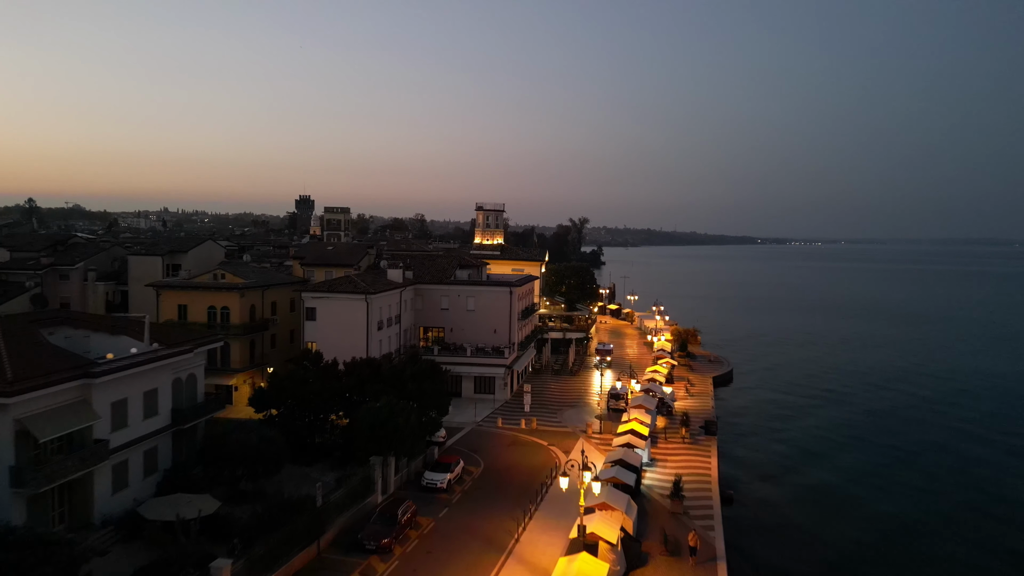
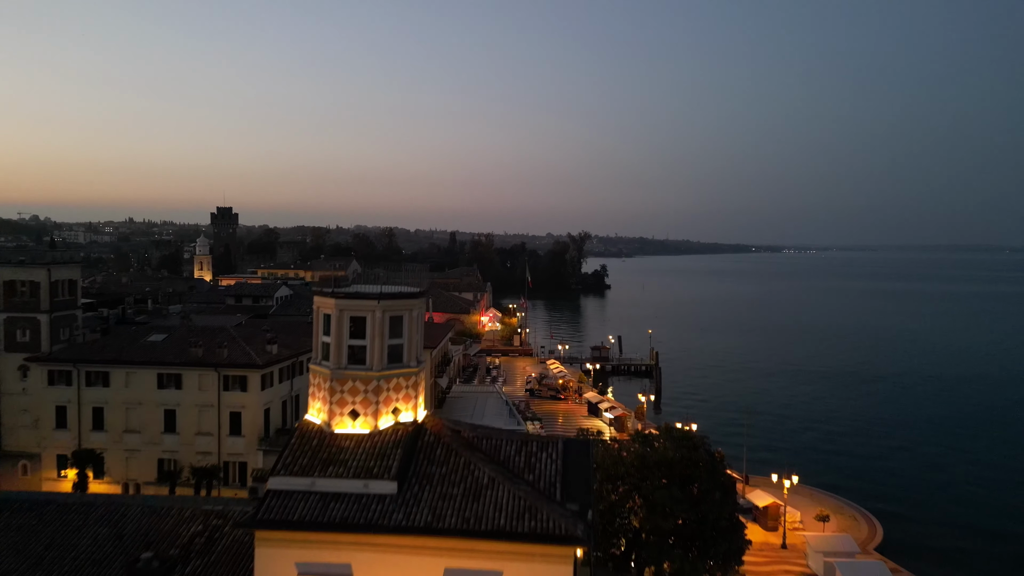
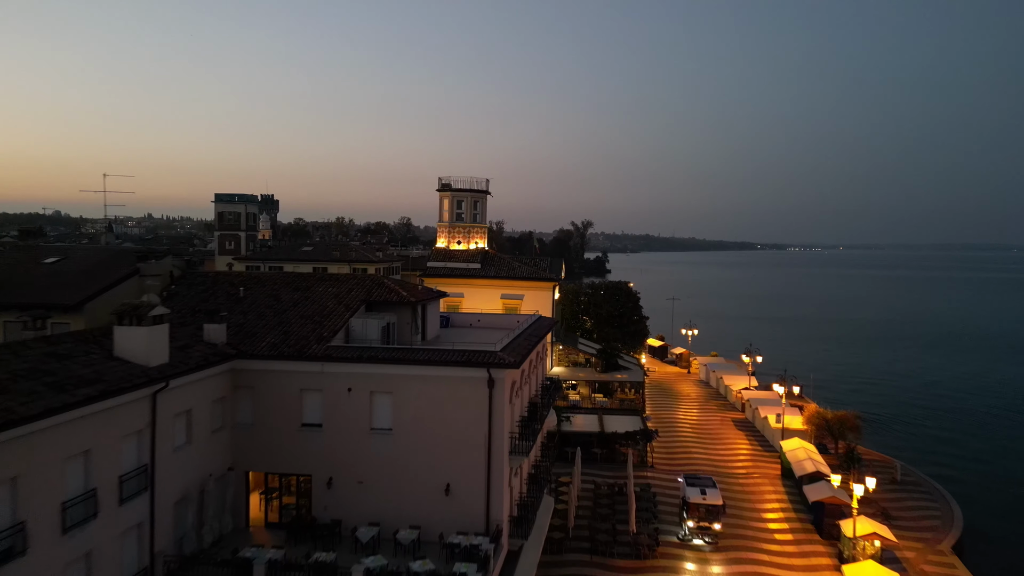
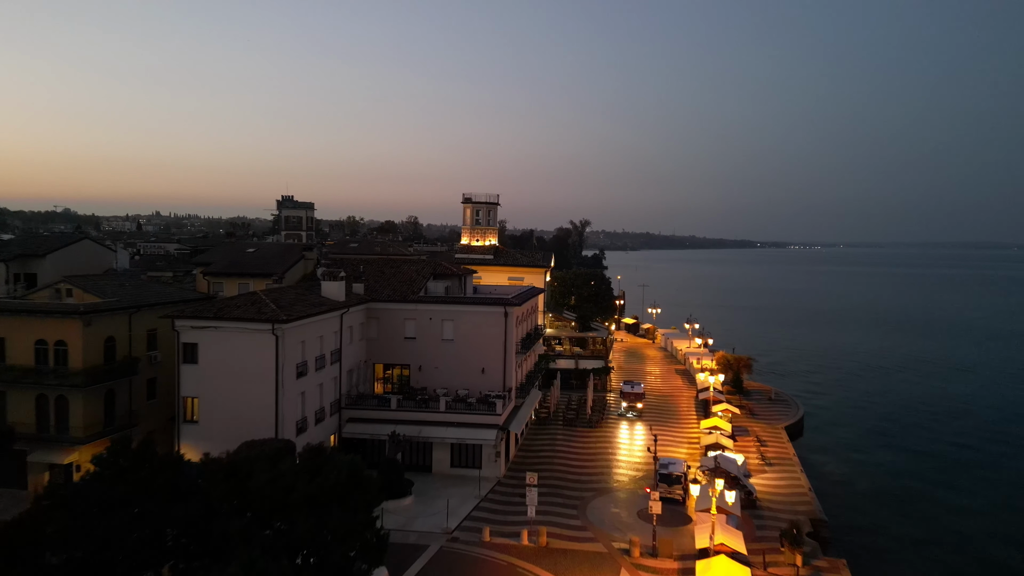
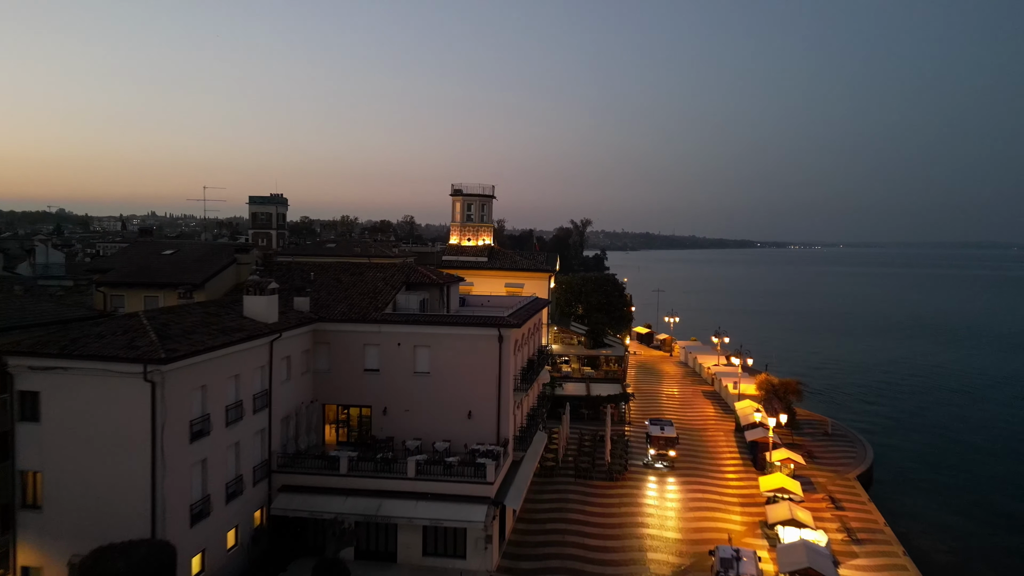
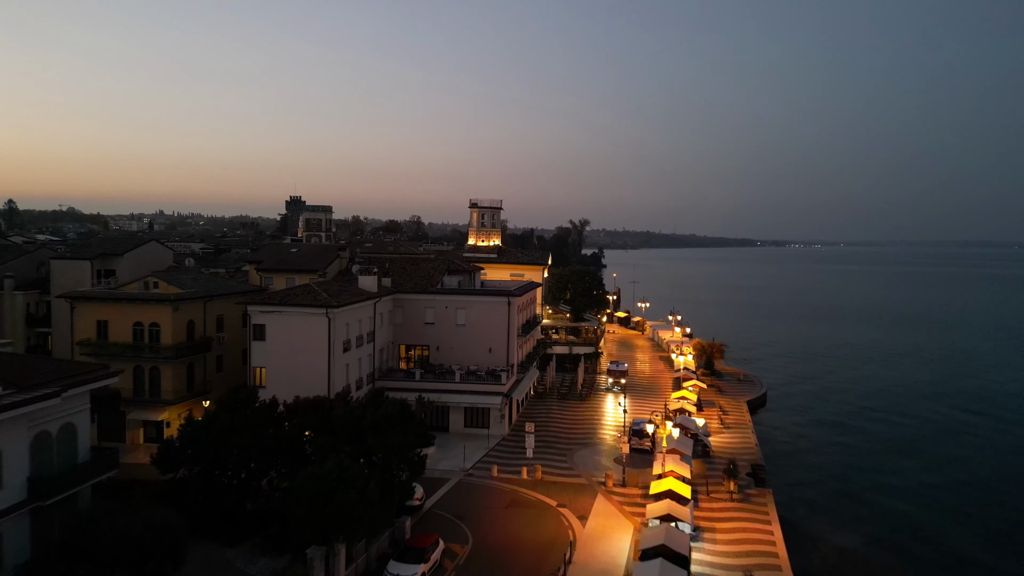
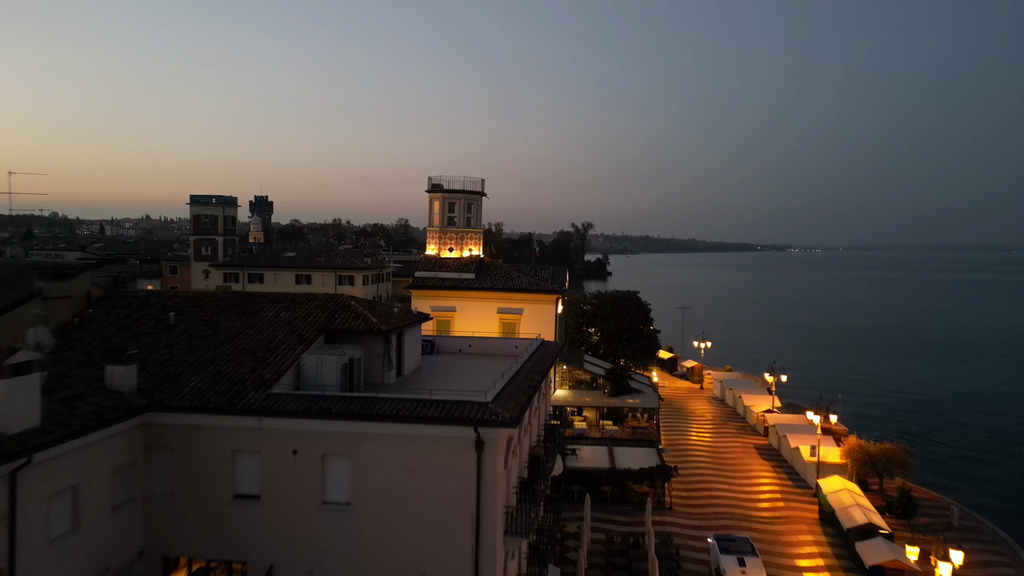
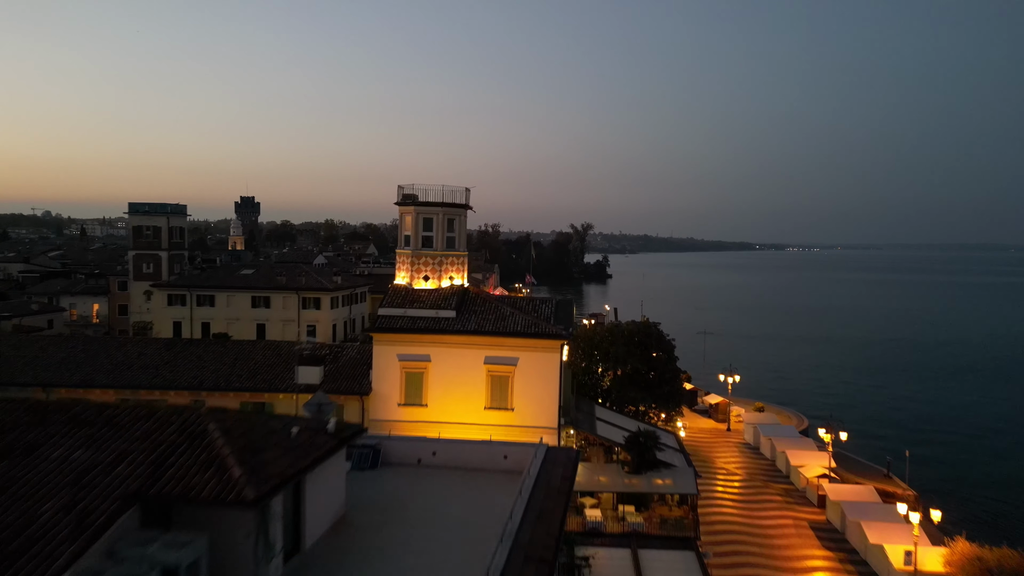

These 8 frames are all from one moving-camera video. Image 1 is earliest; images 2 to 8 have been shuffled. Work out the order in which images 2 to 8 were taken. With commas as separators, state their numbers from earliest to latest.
6, 4, 5, 3, 7, 8, 2
